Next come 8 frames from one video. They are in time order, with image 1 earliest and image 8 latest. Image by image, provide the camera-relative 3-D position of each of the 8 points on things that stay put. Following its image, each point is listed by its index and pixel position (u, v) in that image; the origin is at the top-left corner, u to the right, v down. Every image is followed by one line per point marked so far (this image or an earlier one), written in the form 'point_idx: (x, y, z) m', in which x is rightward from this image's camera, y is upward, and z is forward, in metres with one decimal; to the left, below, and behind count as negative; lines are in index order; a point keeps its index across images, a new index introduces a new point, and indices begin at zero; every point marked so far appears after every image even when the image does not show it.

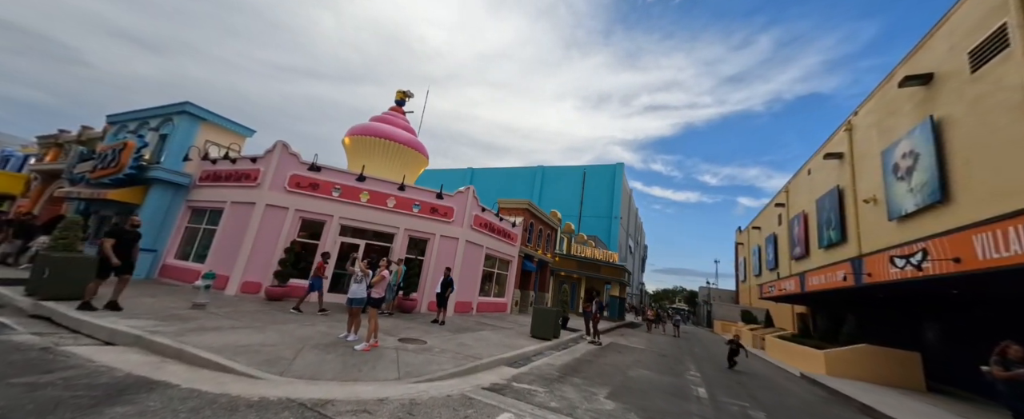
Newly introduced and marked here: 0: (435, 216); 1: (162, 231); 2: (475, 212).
0: (-2.9, -0.2, +12.7) m
1: (-14.7, -0.9, +13.8) m
2: (-1.5, 0.0, +13.5) m
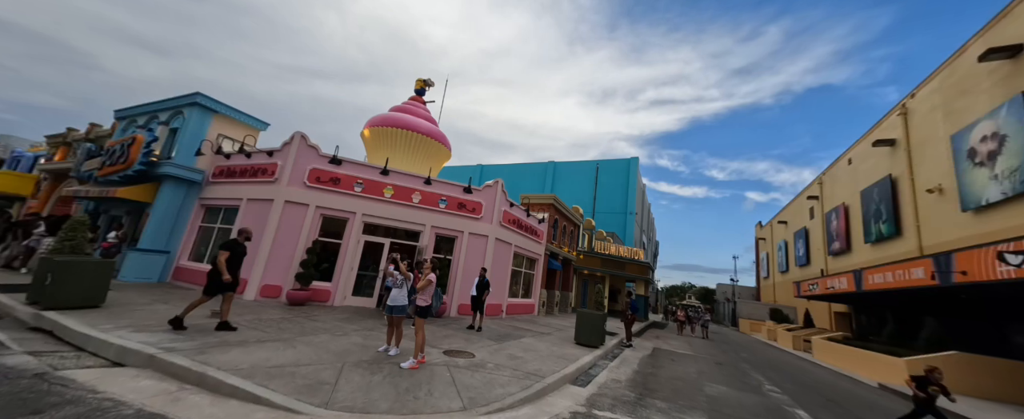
0: (-1.8, 0.0, +11.9) m
1: (-13.5, -0.8, +13.2) m
2: (-0.3, +0.1, +12.6) m
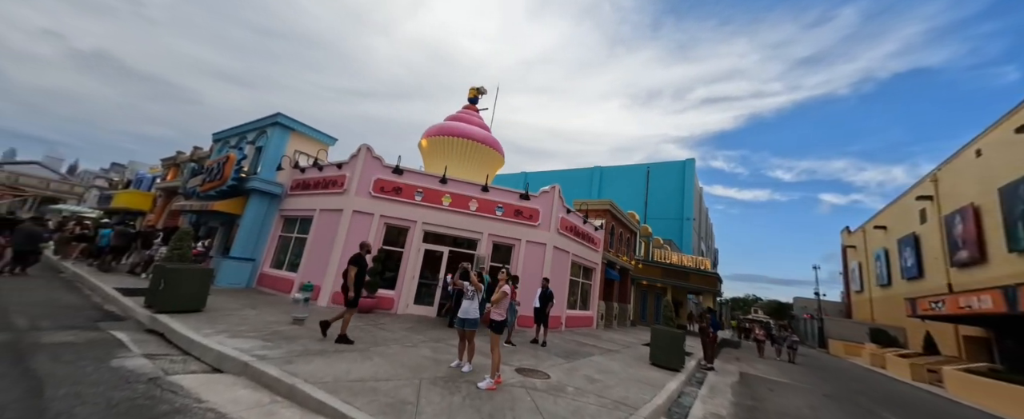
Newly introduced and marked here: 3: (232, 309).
0: (+0.3, -0.3, +11.6) m
1: (-11.2, -1.3, +14.5) m
2: (+1.8, -0.2, +12.2) m
3: (-7.3, -2.6, +8.6) m
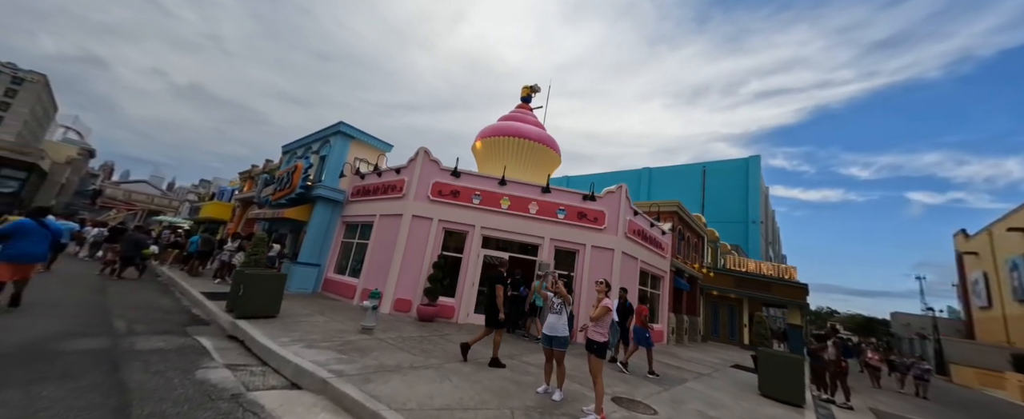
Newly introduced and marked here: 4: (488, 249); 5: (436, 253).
0: (+2.3, -0.4, +10.8) m
1: (-8.7, -1.6, +15.1) m
2: (+3.9, -0.3, +11.2) m
3: (-5.5, -2.8, +8.7) m
4: (-0.8, -1.3, +11.1) m
5: (-2.6, -1.4, +11.1) m
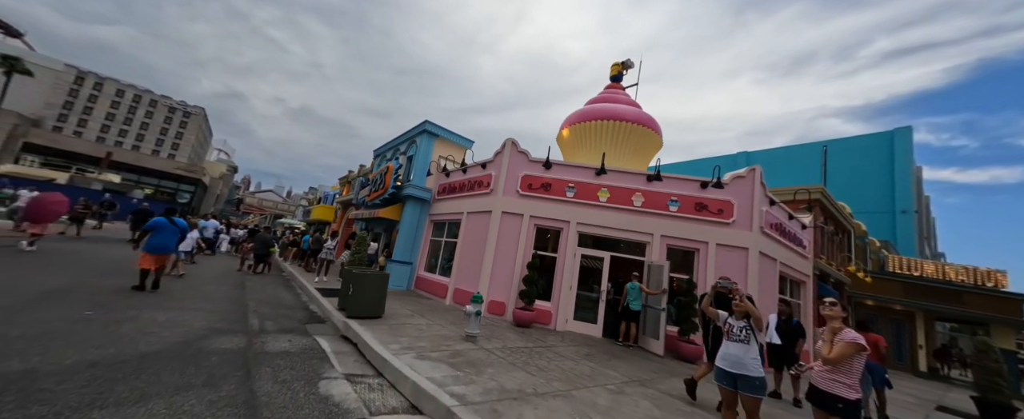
0: (+5.2, -0.2, +9.0) m
1: (-4.6, -1.6, +15.5) m
2: (+6.9, 0.0, +9.1) m
3: (-2.8, -2.8, +8.6) m
4: (+2.2, -1.2, +10.0) m
5: (+0.5, -1.3, +10.4) m
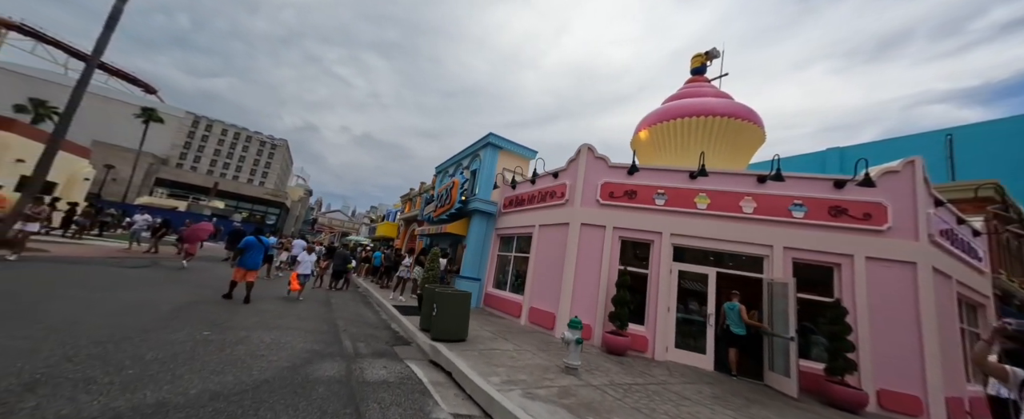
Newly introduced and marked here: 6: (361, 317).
0: (+7.3, -0.3, +7.4) m
1: (-1.3, -2.3, +15.2) m
2: (+9.0, -0.1, +7.2) m
3: (-0.6, -3.2, +8.1) m
4: (+4.6, -1.4, +8.8) m
5: (+2.9, -1.7, +9.4) m
6: (-4.7, -3.3, +10.3) m
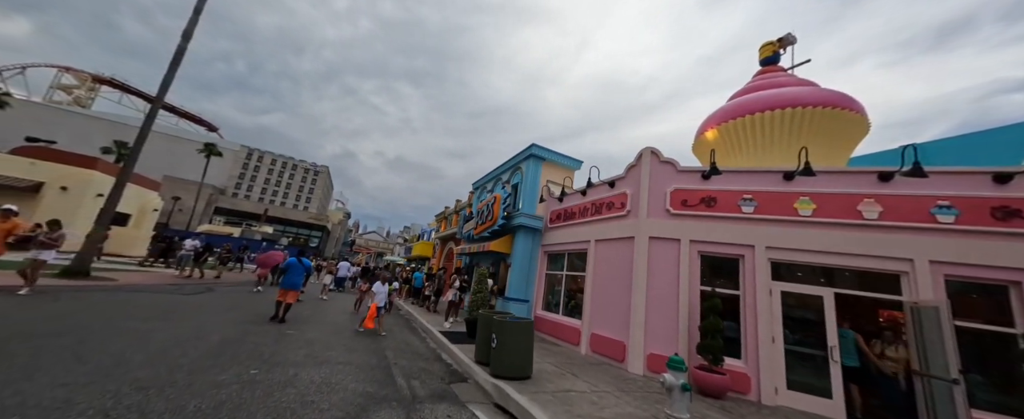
0: (+8.6, -0.3, +5.7) m
1: (+0.8, -3.0, +14.1) m
2: (+10.2, 0.0, +5.4) m
3: (+0.9, -3.5, +7.0) m
4: (+6.0, -1.6, +7.3) m
5: (+4.5, -1.9, +8.0) m
6: (-3.0, -3.9, +9.6) m
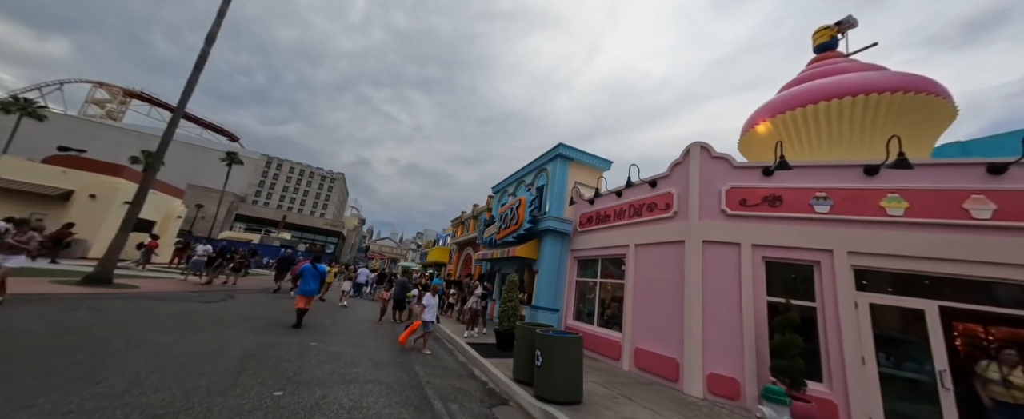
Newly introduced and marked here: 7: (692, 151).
0: (+9.4, -0.3, +4.7) m
1: (+1.9, -3.1, +13.3) m
2: (+11.0, +0.1, +4.3) m
3: (+1.8, -3.5, +6.2) m
4: (+6.9, -1.6, +6.3) m
5: (+5.4, -1.9, +7.1) m
6: (-2.0, -4.0, +8.9) m
7: (+4.8, +1.4, +8.7) m
